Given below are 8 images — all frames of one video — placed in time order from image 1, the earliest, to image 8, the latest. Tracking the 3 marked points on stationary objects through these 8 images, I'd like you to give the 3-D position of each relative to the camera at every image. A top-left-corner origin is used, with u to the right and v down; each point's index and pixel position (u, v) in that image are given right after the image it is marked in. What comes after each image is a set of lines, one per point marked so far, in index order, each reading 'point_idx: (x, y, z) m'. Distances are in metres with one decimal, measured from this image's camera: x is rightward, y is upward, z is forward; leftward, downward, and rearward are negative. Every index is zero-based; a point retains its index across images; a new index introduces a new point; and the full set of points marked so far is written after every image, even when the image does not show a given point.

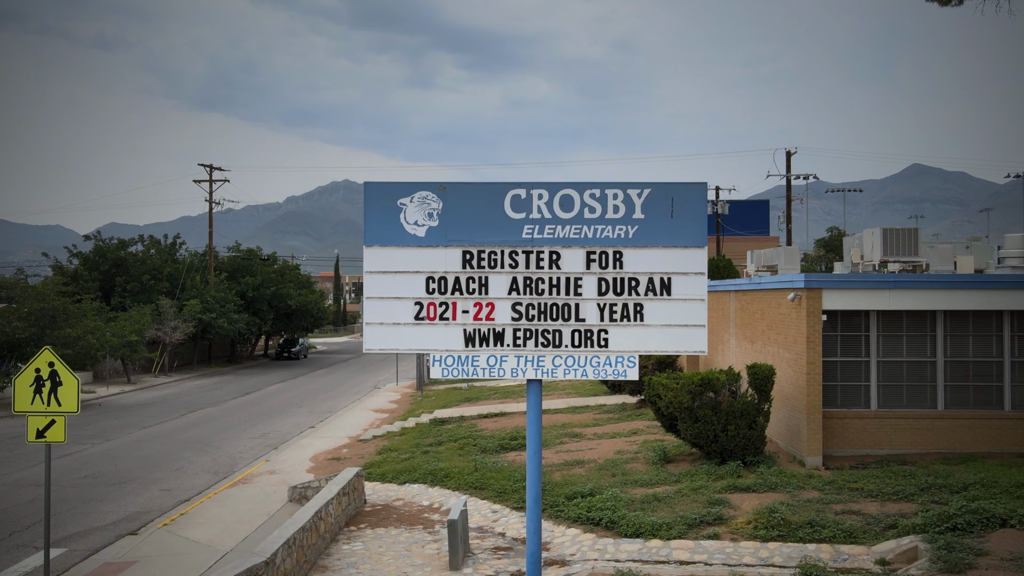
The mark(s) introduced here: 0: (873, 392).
0: (+5.8, -1.7, +11.9) m
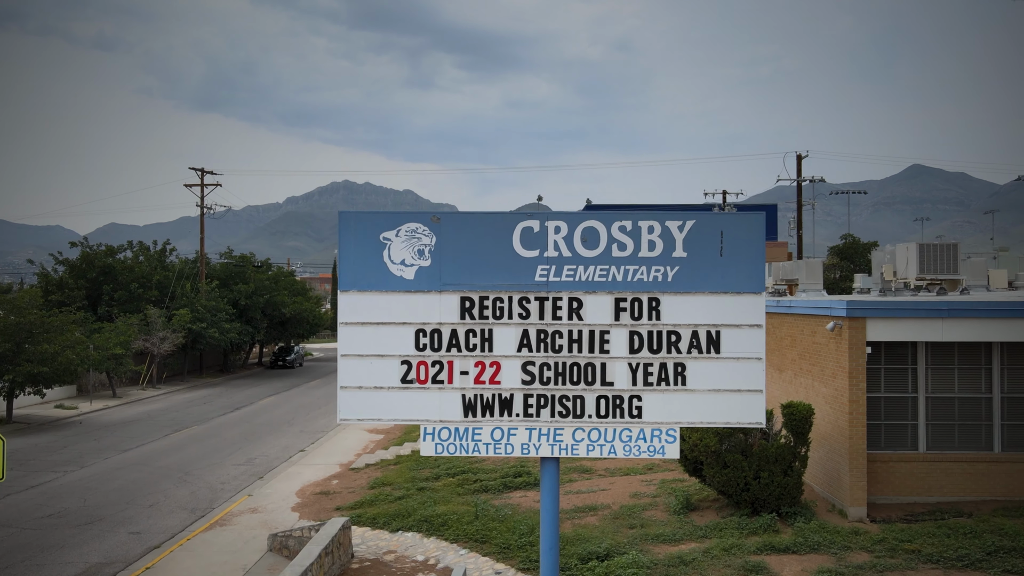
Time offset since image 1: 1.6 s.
0: (+5.9, -2.1, +10.6) m
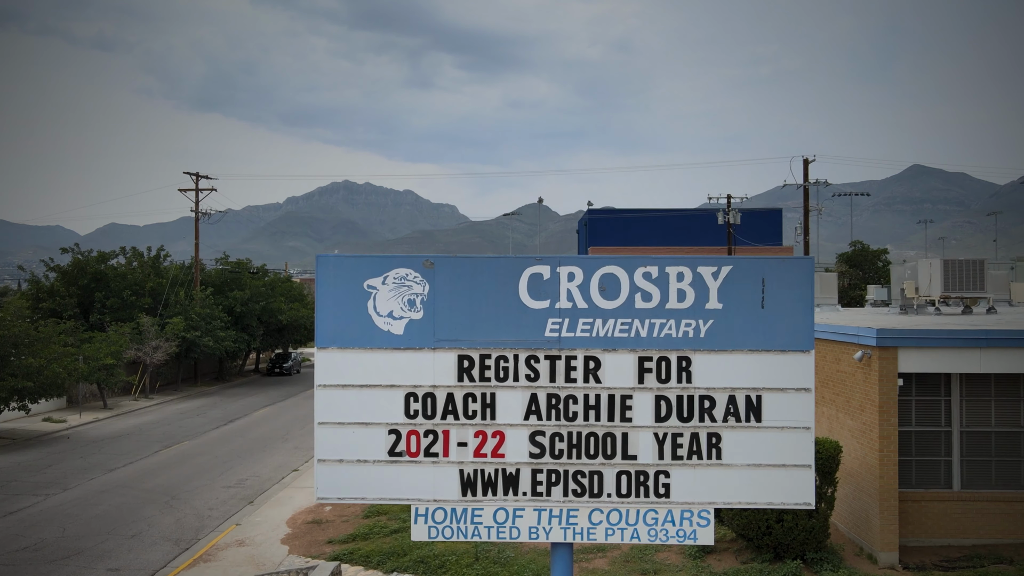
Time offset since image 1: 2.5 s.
0: (+5.9, -2.4, +9.8) m
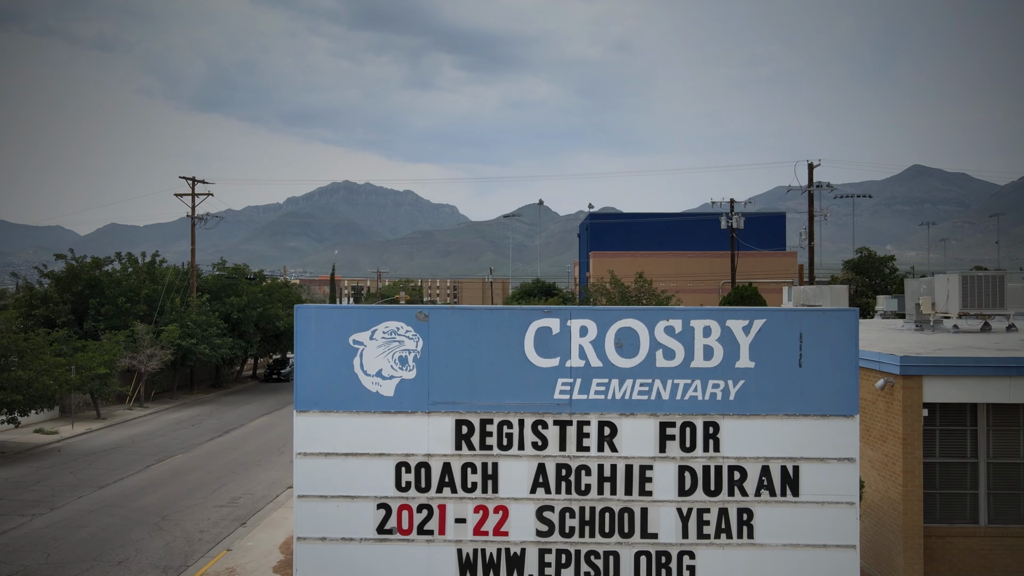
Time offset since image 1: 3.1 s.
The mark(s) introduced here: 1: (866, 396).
0: (+6.0, -2.7, +9.3) m
1: (+4.6, -1.4, +9.7) m
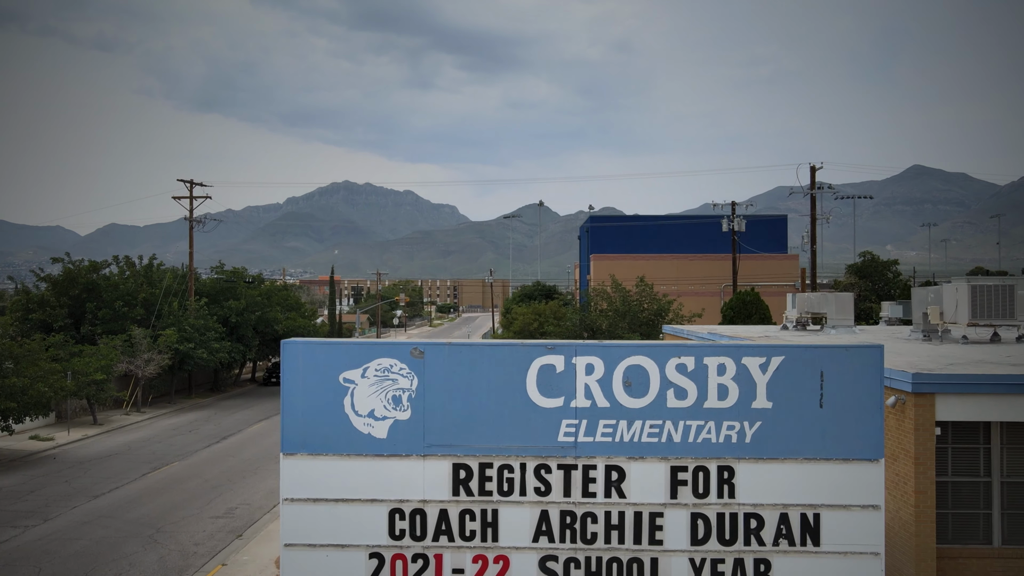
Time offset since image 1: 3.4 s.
0: (+6.0, -2.9, +9.1) m
1: (+4.6, -1.6, +9.5) m
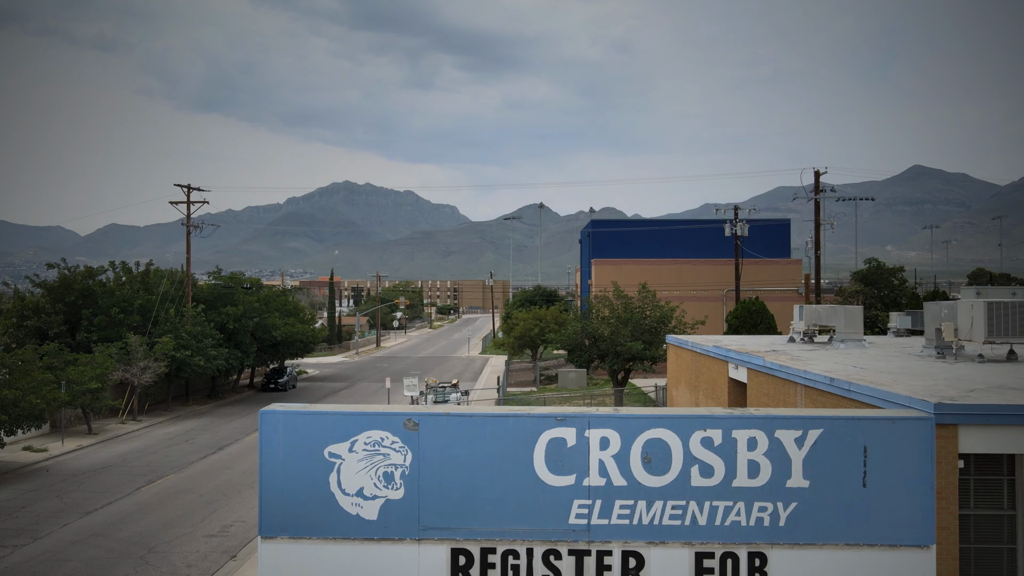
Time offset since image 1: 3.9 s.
0: (+6.0, -3.2, +8.7) m
1: (+4.7, -1.9, +9.1) m
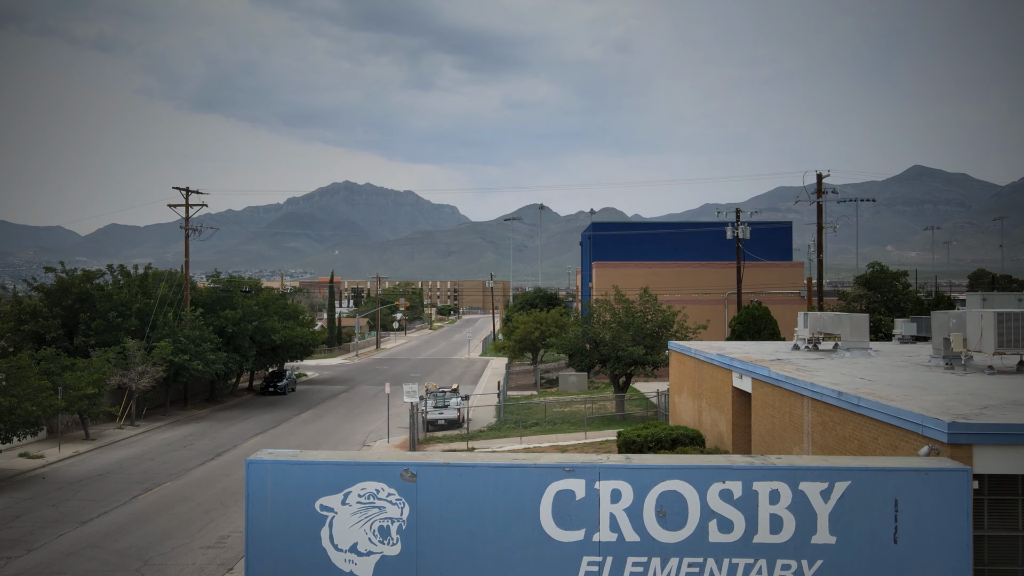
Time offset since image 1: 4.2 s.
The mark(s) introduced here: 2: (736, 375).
0: (+6.0, -3.4, +8.4) m
1: (+4.7, -2.1, +8.8) m
2: (+4.8, -1.9, +15.9) m
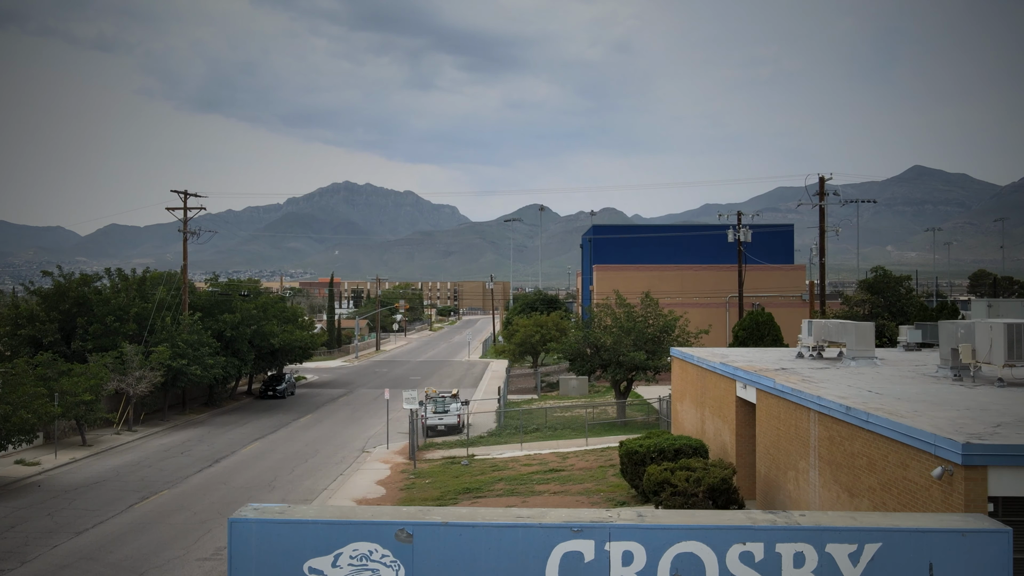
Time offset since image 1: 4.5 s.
0: (+6.0, -3.5, +8.2) m
1: (+4.7, -2.2, +8.6) m
2: (+4.8, -2.1, +15.6) m
